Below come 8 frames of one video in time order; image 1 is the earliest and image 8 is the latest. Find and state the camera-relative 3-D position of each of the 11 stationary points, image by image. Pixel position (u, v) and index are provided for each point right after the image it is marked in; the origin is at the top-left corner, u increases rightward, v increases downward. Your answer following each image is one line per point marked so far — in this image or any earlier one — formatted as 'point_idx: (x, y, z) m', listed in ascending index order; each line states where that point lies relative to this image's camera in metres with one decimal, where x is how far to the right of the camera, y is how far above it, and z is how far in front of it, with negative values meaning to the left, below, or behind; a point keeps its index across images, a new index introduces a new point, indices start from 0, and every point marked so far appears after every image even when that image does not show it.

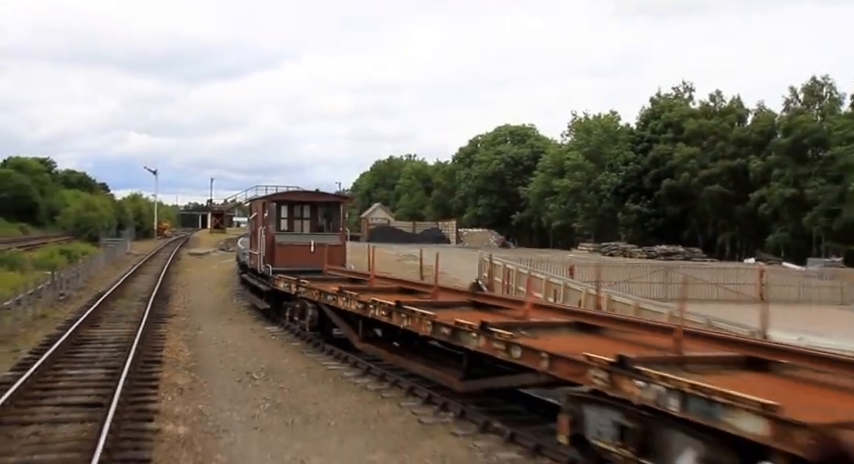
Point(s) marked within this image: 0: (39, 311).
0: (-11.1, -2.3, +18.7) m
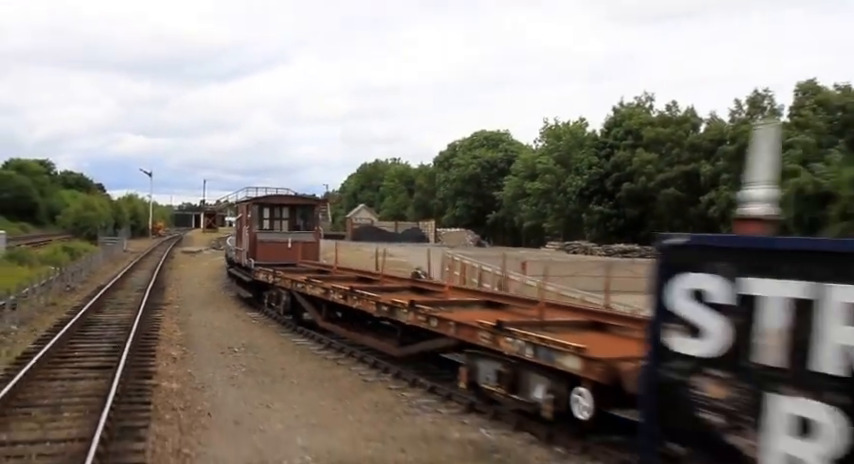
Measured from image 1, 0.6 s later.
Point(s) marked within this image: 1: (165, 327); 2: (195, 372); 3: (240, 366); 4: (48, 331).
0: (-12.3, -2.2, +21.1) m
1: (-7.1, -2.5, +17.4) m
2: (-4.6, -2.8, +12.9) m
3: (-3.9, -2.7, +13.5) m
4: (-9.4, -2.5, +16.0) m
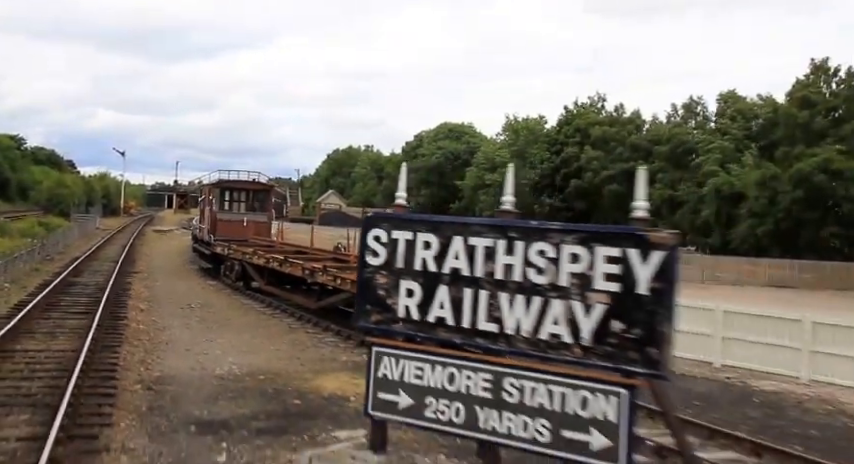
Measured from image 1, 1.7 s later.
0: (-14.8, -1.3, +24.5) m
1: (-9.4, -1.8, +20.9) m
2: (-6.8, -2.2, +16.6) m
3: (-6.2, -2.2, +17.1) m
4: (-11.7, -1.7, +19.5) m
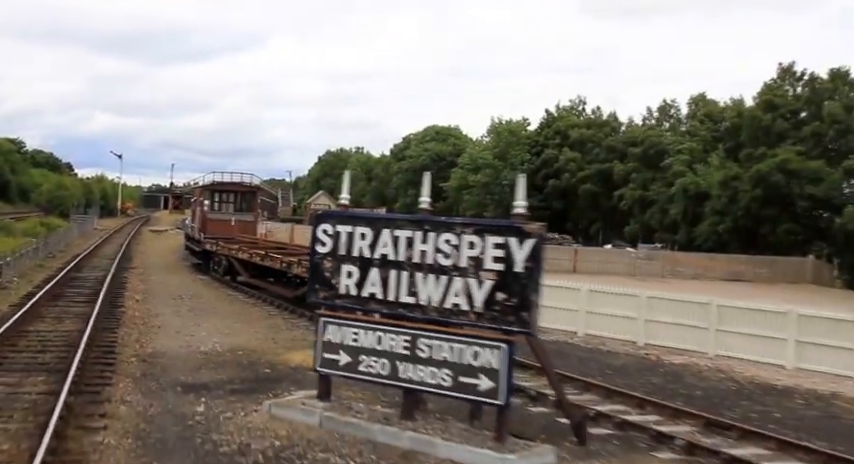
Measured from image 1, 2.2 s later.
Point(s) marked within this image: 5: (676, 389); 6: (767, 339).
0: (-15.8, -1.2, +26.2) m
1: (-10.4, -1.8, +22.7) m
2: (-7.8, -2.1, +18.4) m
3: (-7.1, -2.1, +19.0) m
4: (-12.7, -1.6, +21.3) m
5: (+4.6, -2.9, +12.0) m
6: (+7.2, -2.3, +13.6) m
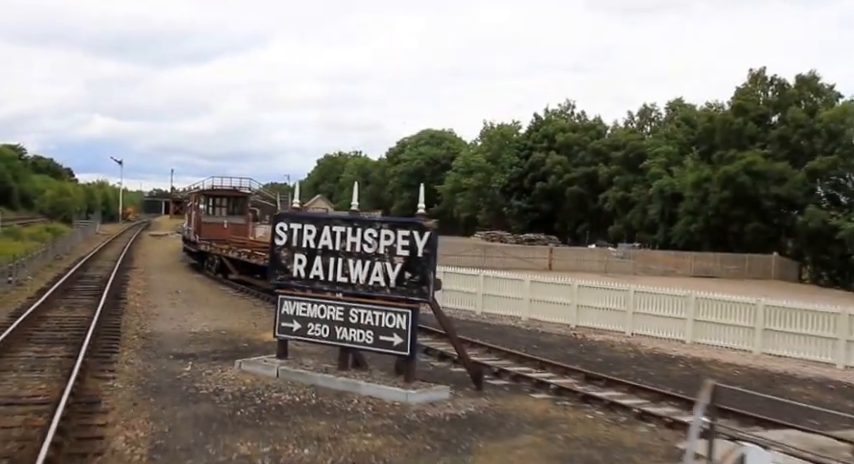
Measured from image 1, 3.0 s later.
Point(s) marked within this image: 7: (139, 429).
0: (-16.8, -1.4, +28.9) m
1: (-11.5, -1.8, +25.4) m
2: (-8.9, -2.2, +21.0) m
3: (-8.2, -2.2, +21.6) m
4: (-13.8, -1.7, +24.0) m
5: (+3.5, -2.8, +14.6) m
6: (+6.1, -2.2, +16.1) m
7: (-3.8, -2.5, +8.5) m
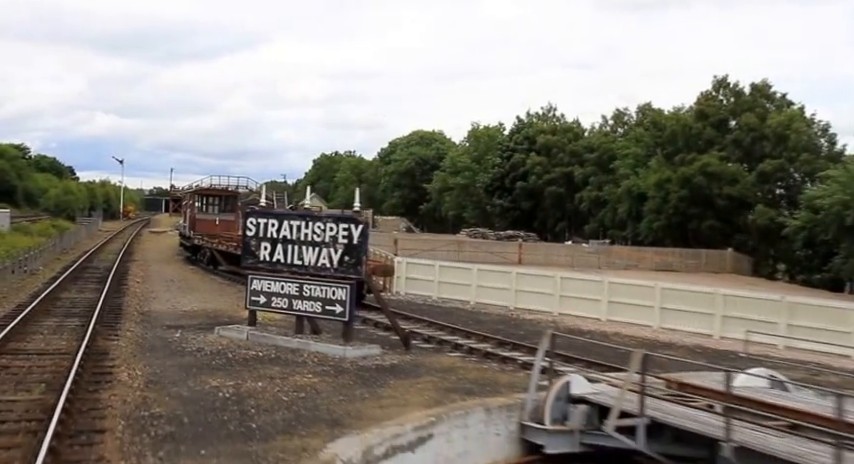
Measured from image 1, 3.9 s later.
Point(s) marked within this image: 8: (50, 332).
0: (-18.1, -1.2, +31.8) m
1: (-12.8, -1.6, +28.3) m
2: (-10.2, -2.0, +23.9) m
3: (-9.5, -2.0, +24.5) m
4: (-15.0, -1.6, +26.9) m
5: (+2.2, -2.6, +17.5) m
6: (+4.8, -2.0, +19.0) m
7: (-5.1, -2.4, +11.5) m
8: (-8.1, -2.1, +14.0) m
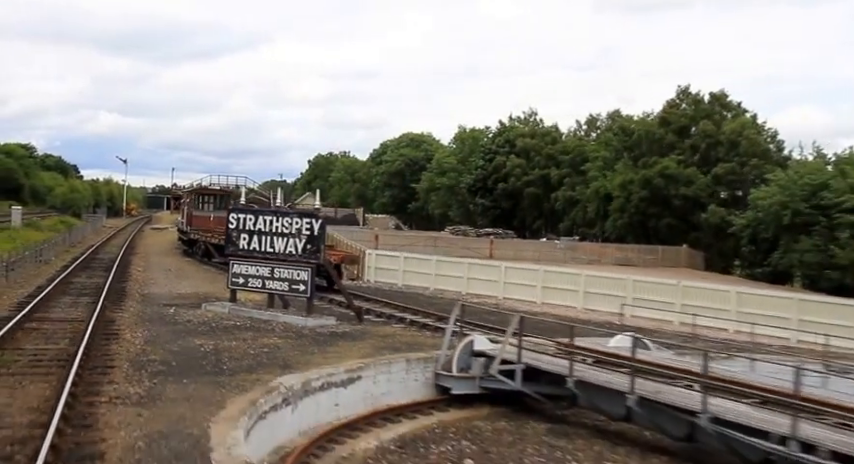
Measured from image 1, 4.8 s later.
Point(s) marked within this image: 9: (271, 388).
0: (-19.4, -0.9, +34.9) m
1: (-14.1, -1.4, +31.4) m
2: (-11.5, -1.8, +27.0) m
3: (-10.8, -1.8, +27.5) m
4: (-16.4, -1.3, +29.9) m
5: (+0.8, -2.5, +20.5) m
6: (+3.4, -1.9, +22.0) m
7: (-6.4, -2.2, +14.5) m
8: (-9.4, -1.9, +17.1) m
9: (-2.5, -2.5, +10.6) m
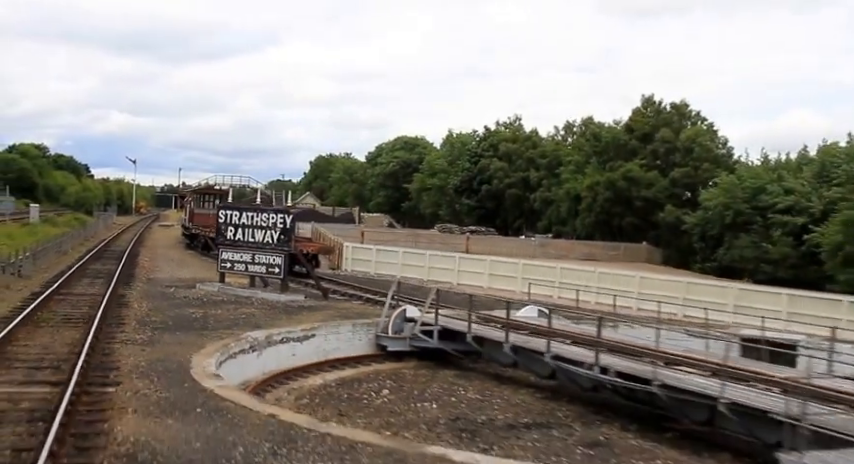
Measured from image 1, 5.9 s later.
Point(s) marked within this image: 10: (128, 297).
0: (-20.7, -0.6, +38.7) m
1: (-15.4, -1.2, +35.1) m
2: (-12.9, -1.5, +30.7) m
3: (-12.2, -1.5, +31.3) m
4: (-17.7, -1.1, +33.7) m
5: (-0.6, -2.3, +24.2) m
6: (+2.0, -1.7, +25.6) m
7: (-7.9, -2.0, +18.2) m
8: (-10.9, -1.7, +20.8) m
9: (-4.0, -2.3, +14.2) m
10: (-8.7, -1.9, +18.9) m
